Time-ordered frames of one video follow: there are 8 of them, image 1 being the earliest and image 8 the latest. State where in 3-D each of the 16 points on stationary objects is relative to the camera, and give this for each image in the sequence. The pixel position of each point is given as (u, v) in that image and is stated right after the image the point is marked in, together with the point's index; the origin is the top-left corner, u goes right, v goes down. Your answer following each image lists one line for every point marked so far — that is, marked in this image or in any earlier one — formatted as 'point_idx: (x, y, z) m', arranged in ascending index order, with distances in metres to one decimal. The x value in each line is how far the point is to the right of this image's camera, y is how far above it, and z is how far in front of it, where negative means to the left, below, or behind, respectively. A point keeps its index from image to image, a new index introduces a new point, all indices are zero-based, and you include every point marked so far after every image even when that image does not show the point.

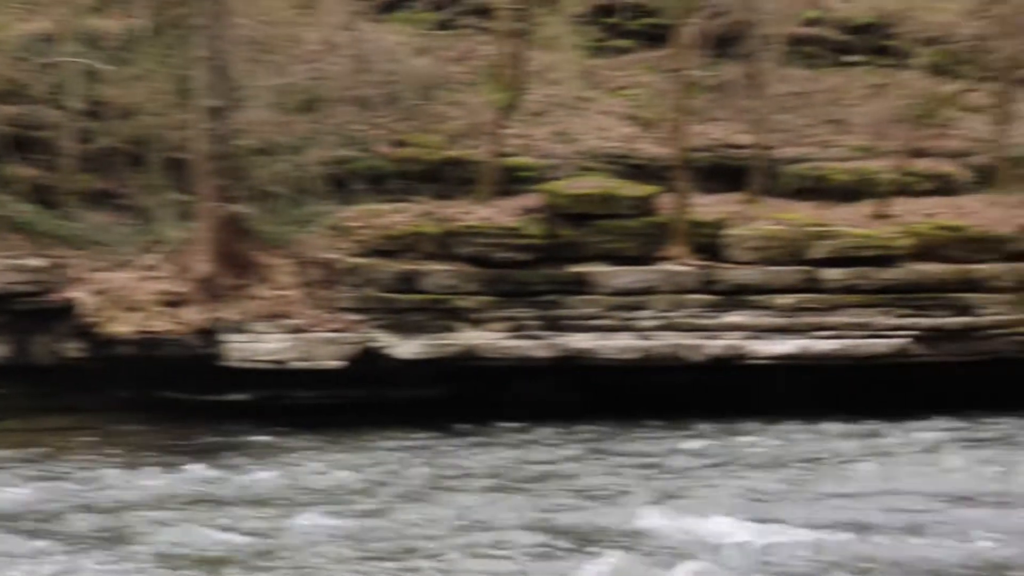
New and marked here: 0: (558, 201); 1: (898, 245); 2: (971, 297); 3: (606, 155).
0: (+0.5, +1.0, +10.5) m
1: (+4.3, +0.5, +10.0) m
2: (+5.0, -0.1, +10.0) m
3: (+1.0, +1.6, +11.6) m
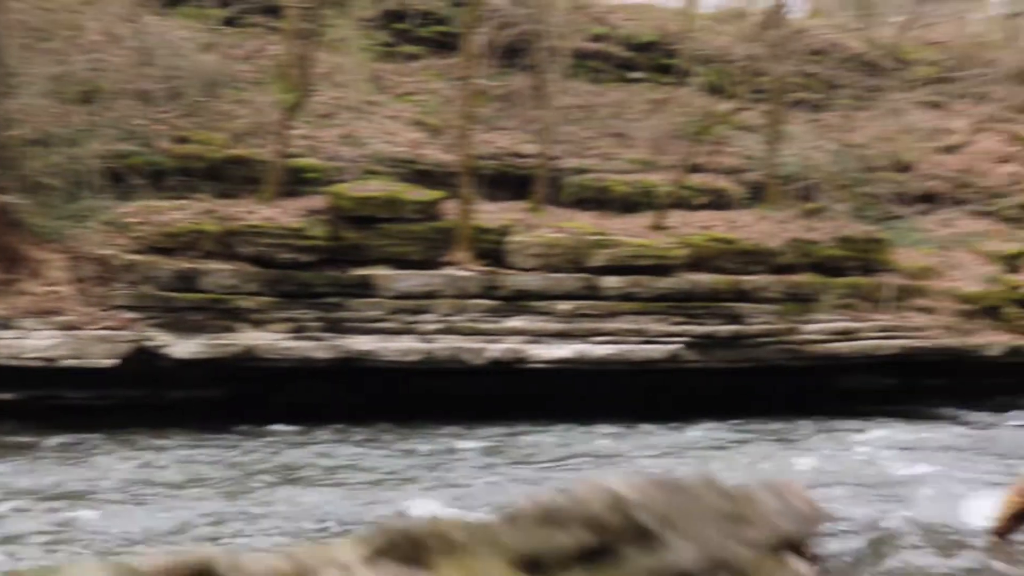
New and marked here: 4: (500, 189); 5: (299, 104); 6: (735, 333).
0: (-1.9, +0.9, +10.6) m
1: (+1.9, +0.4, +10.5) m
2: (+2.6, -0.2, +10.5) m
3: (-1.5, +1.6, +11.6) m
4: (-0.2, +1.2, +11.8) m
5: (-2.4, +2.1, +10.8) m
6: (+2.6, -0.5, +10.3) m
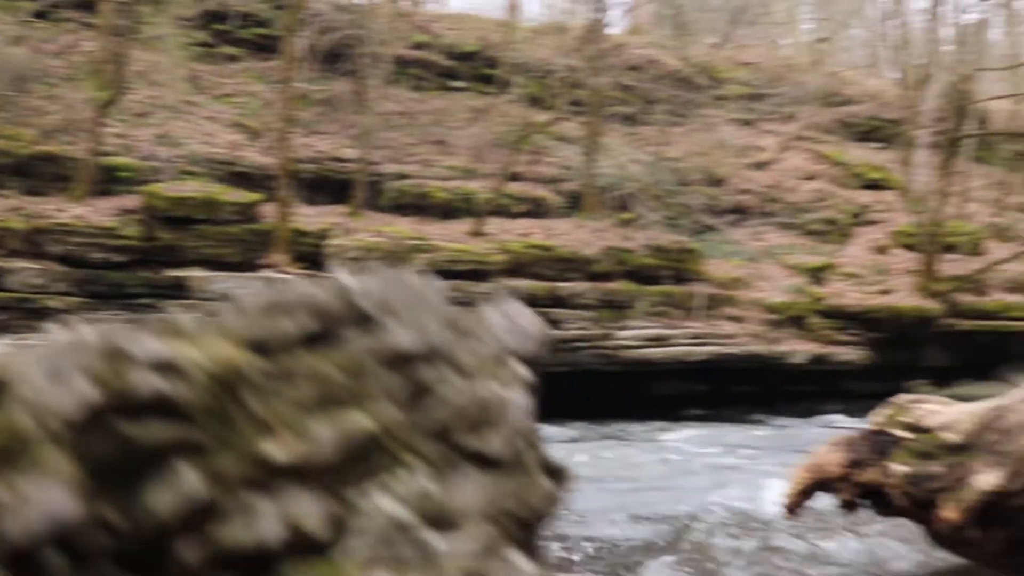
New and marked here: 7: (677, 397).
0: (-3.9, +0.9, +10.5) m
1: (-0.2, +0.3, +10.6) m
2: (+0.5, -0.3, +10.7) m
3: (-3.6, +1.5, +11.6) m
4: (-2.3, +1.2, +11.8) m
5: (-4.4, +2.1, +10.7) m
6: (+0.5, -0.6, +10.5) m
7: (+2.0, -1.3, +11.3) m
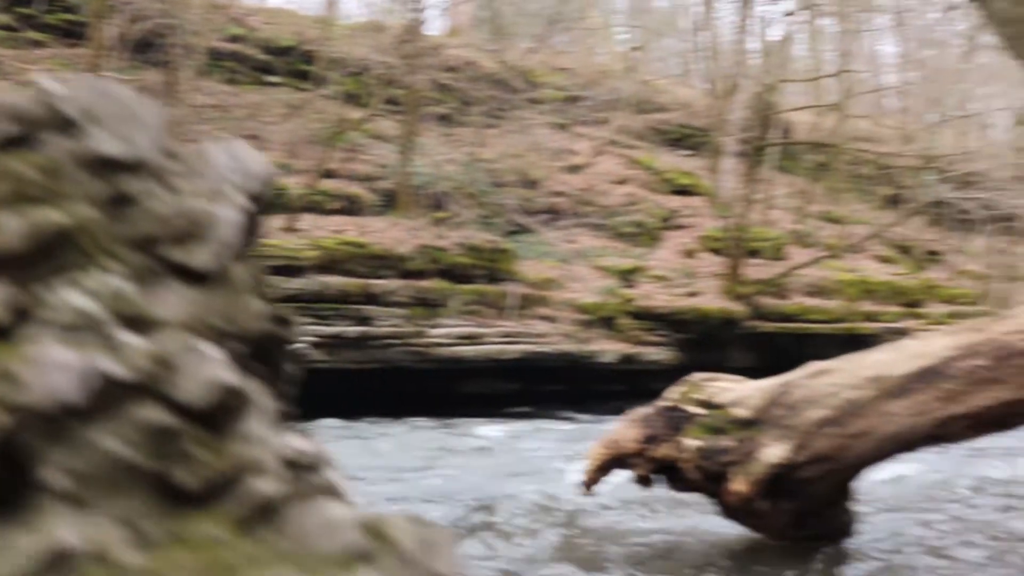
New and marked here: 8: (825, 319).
0: (-6.0, +1.1, +10.1) m
1: (-2.3, +0.4, +10.5) m
2: (-1.6, -0.2, +10.6) m
3: (-5.8, +1.6, +11.2) m
4: (-4.5, +1.2, +11.5) m
5: (-6.5, +2.2, +10.3) m
6: (-1.6, -0.5, +10.5) m
7: (-0.2, -1.3, +11.3) m
8: (+4.0, -0.4, +12.2) m
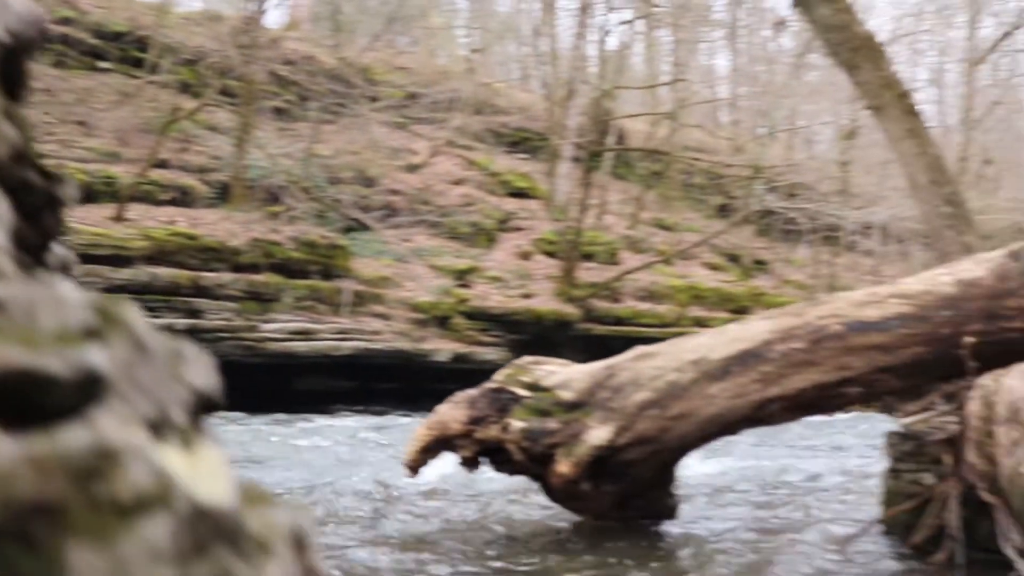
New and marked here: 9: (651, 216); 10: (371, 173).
0: (-7.7, +1.3, +9.1) m
1: (-4.1, +0.5, +10.1) m
2: (-3.4, -0.1, +10.3) m
3: (-7.6, +1.8, +10.4) m
4: (-6.4, +1.3, +10.8) m
5: (-8.2, +2.4, +9.3) m
6: (-3.4, -0.4, +10.1) m
7: (-2.1, -1.2, +11.0) m
8: (+1.9, -0.5, +12.6) m
9: (+2.7, +1.5, +19.2) m
10: (-2.4, +2.0, +16.8) m
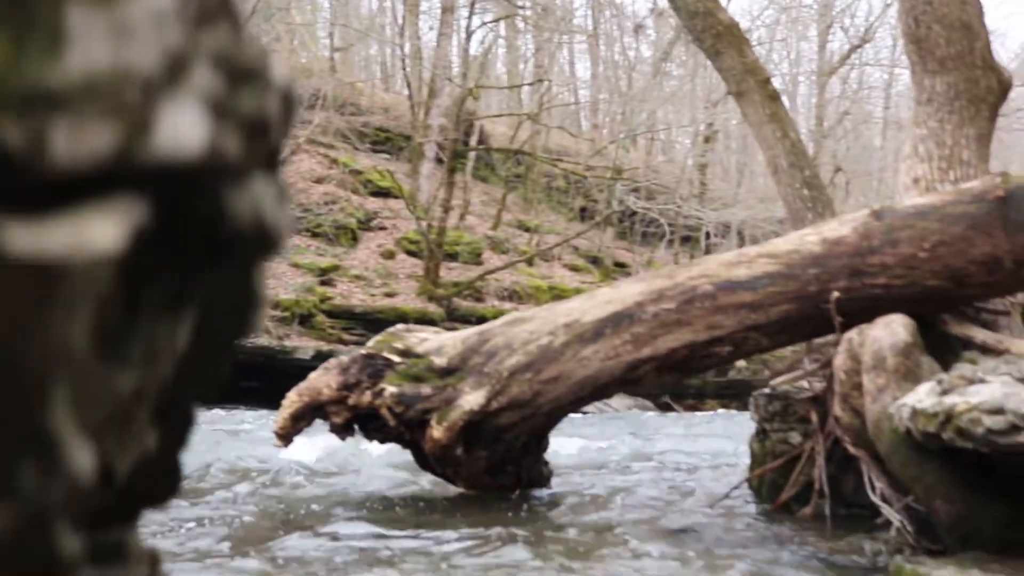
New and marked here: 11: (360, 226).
0: (-8.9, +1.4, +7.9) m
1: (-5.4, +0.6, +9.3) m
2: (-4.8, -0.1, +9.6) m
3: (-9.0, +1.8, +9.1) m
4: (-7.9, +1.4, +9.7) m
5: (-9.4, +2.5, +8.0) m
6: (-4.8, -0.3, +9.4) m
7: (-3.7, -1.2, +10.5) m
8: (+0.1, -0.4, +12.7) m
9: (0.0, +1.4, +19.3) m
10: (-4.7, +2.0, +16.2) m
11: (-2.7, +1.1, +16.8) m
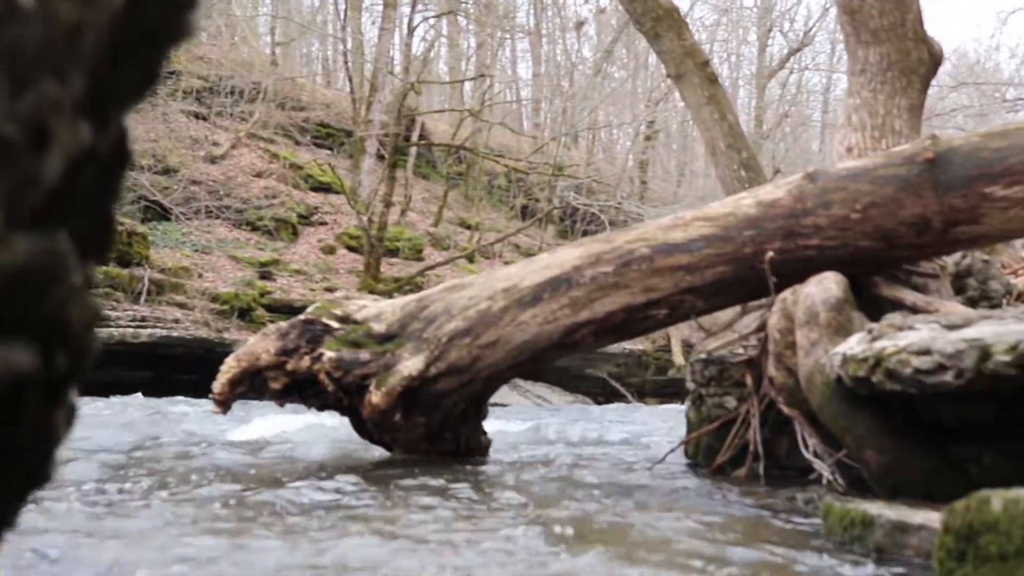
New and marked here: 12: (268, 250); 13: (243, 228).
0: (-9.3, +1.5, +7.3) m
1: (-6.0, +0.7, +9.0) m
2: (-5.4, 0.0, +9.2) m
3: (-9.5, +2.0, +8.5) m
4: (-8.4, +1.5, +9.2) m
5: (-9.9, +2.7, +7.4) m
6: (-5.4, -0.2, +9.1) m
7: (-4.3, -1.1, +10.3) m
8: (-0.7, -0.4, +12.6) m
9: (-1.2, +1.5, +19.3) m
10: (-5.7, +2.1, +15.9) m
11: (-3.7, +1.2, +16.6) m
12: (-3.9, +0.6, +15.1) m
13: (-4.4, +1.0, +15.8) m
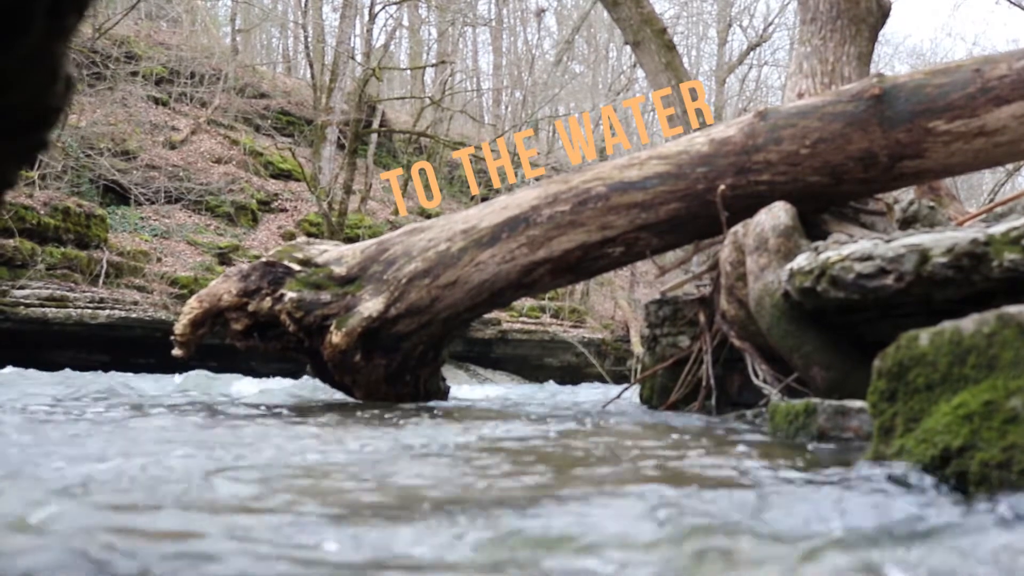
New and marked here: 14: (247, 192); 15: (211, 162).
0: (-9.6, +1.7, +7.0) m
1: (-6.4, +0.9, +8.8) m
2: (-5.8, +0.2, +9.1) m
3: (-9.8, +2.2, +8.2) m
4: (-8.8, +1.8, +8.9) m
5: (-10.2, +2.9, +7.0) m
6: (-5.7, 0.0, +8.9) m
7: (-4.7, -0.9, +10.1) m
8: (-1.2, -0.2, +12.6) m
9: (-1.9, +1.7, +19.2) m
10: (-6.4, +2.3, +15.7) m
11: (-4.3, +1.4, +16.5) m
12: (-4.5, +0.8, +15.0) m
13: (-5.1, +1.2, +15.6) m
14: (-4.6, +1.6, +16.5) m
15: (-5.5, +2.3, +17.4) m
